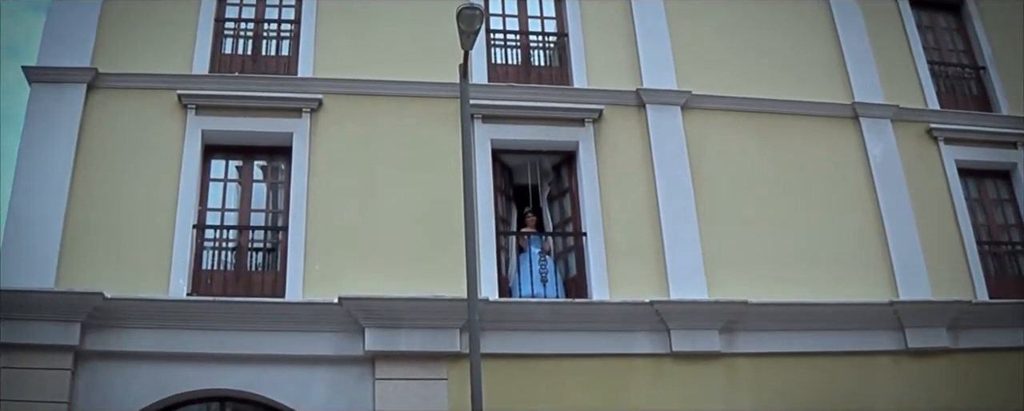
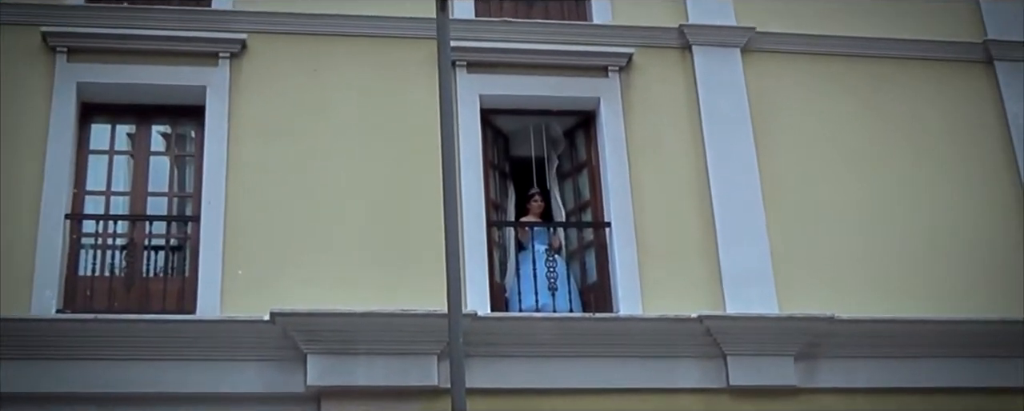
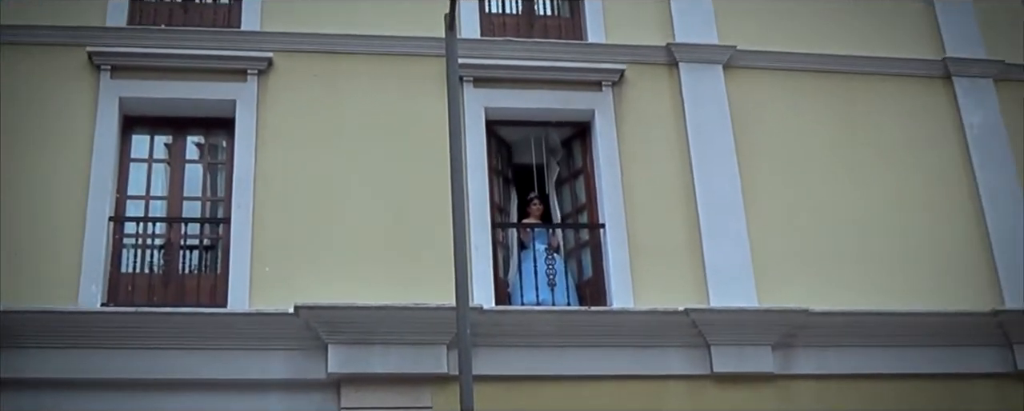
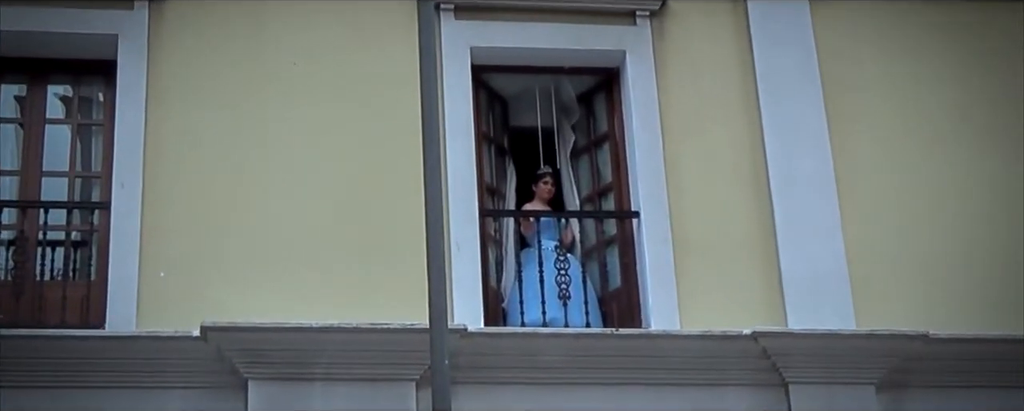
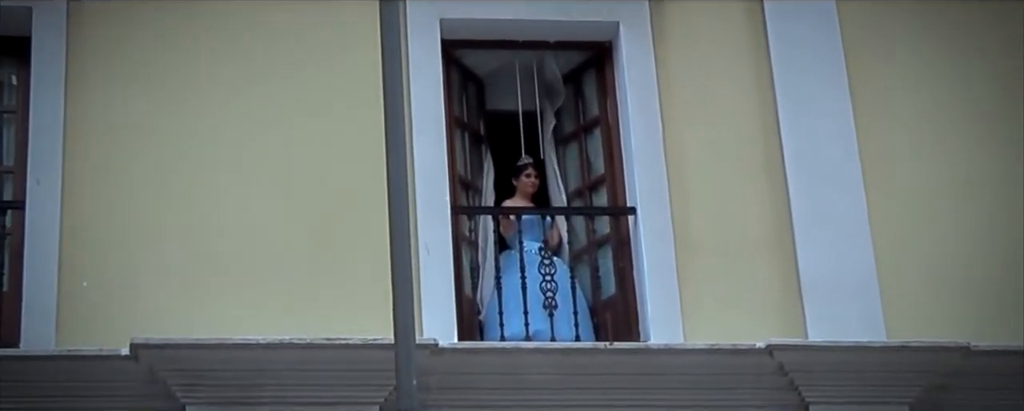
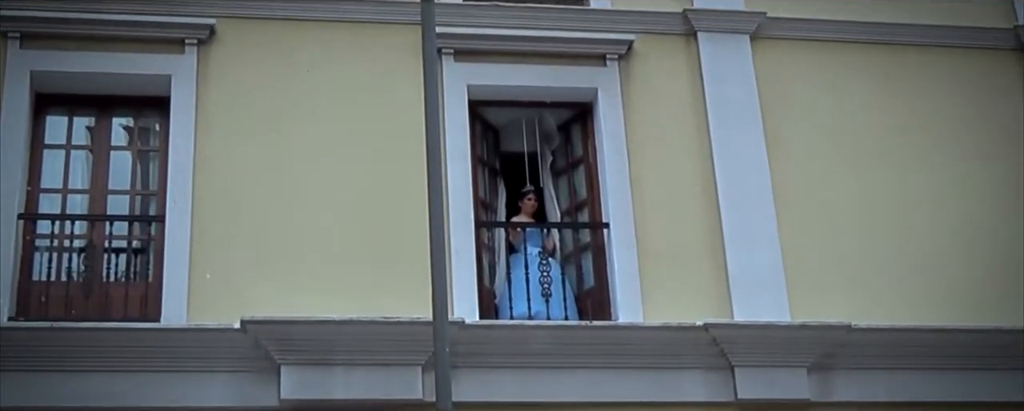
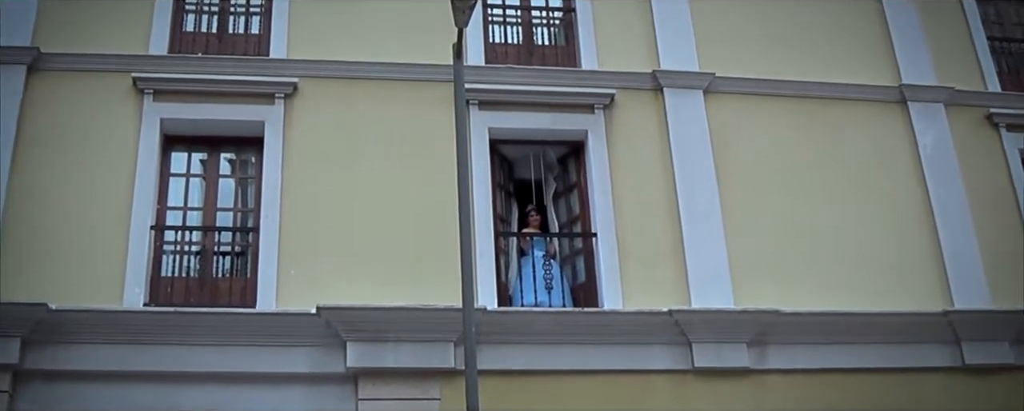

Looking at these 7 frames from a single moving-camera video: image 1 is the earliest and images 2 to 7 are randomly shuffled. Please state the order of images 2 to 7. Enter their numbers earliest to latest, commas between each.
7, 3, 2, 6, 4, 5
